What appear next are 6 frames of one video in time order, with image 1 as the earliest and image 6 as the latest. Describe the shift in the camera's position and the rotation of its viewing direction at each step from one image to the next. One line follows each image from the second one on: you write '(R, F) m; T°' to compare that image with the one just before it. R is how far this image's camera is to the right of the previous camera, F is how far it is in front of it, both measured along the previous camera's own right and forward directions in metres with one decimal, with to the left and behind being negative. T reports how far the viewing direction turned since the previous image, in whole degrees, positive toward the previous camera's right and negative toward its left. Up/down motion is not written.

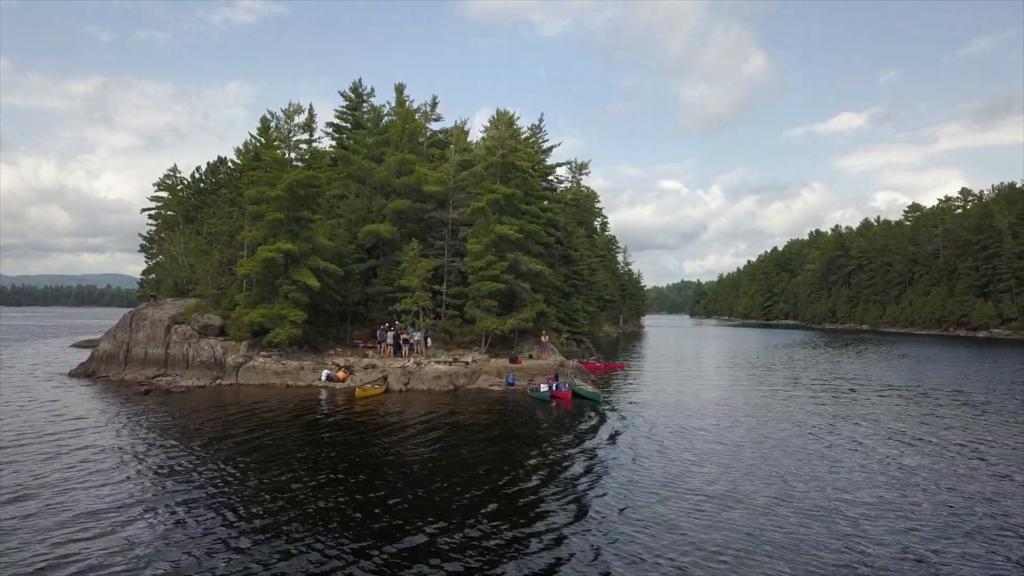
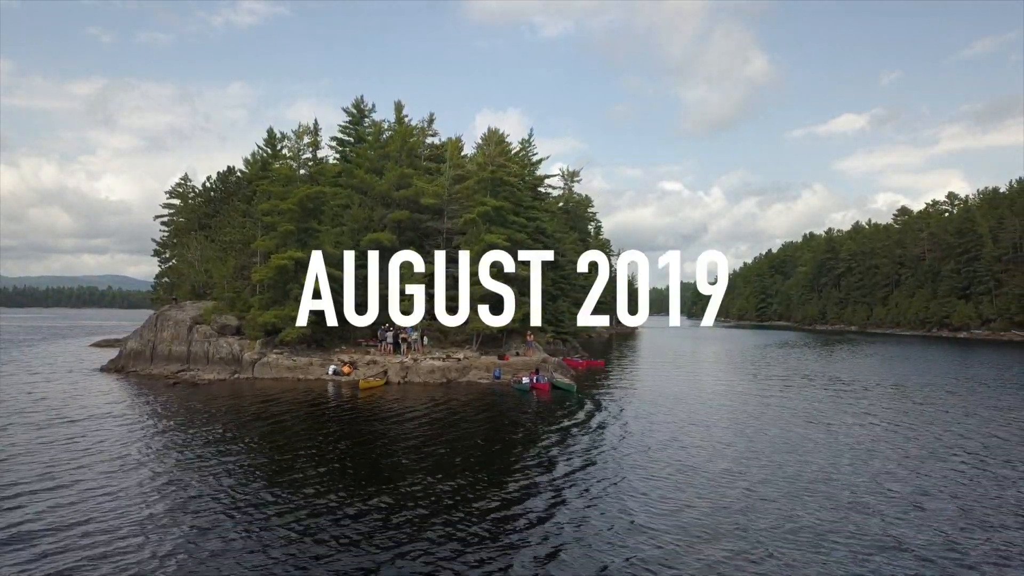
(+0.4, -1.7) m; 0°
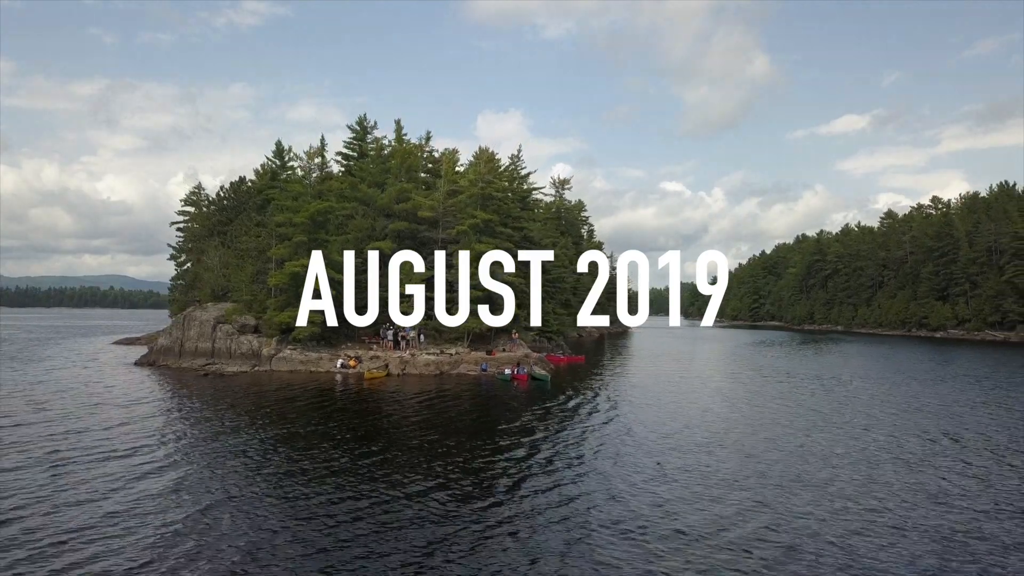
(+0.5, -2.3) m; 0°
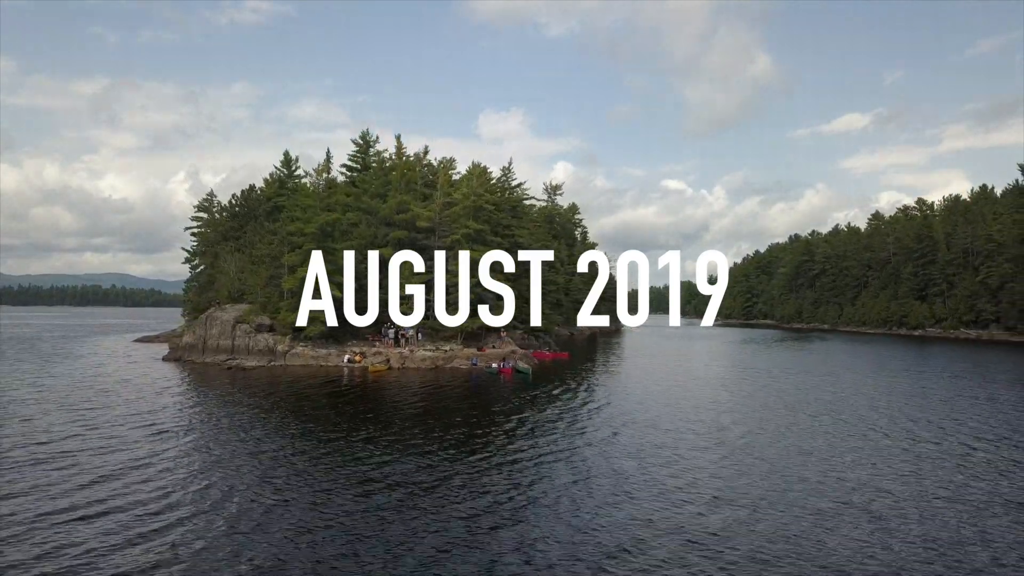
(+0.5, -2.3) m; 0°
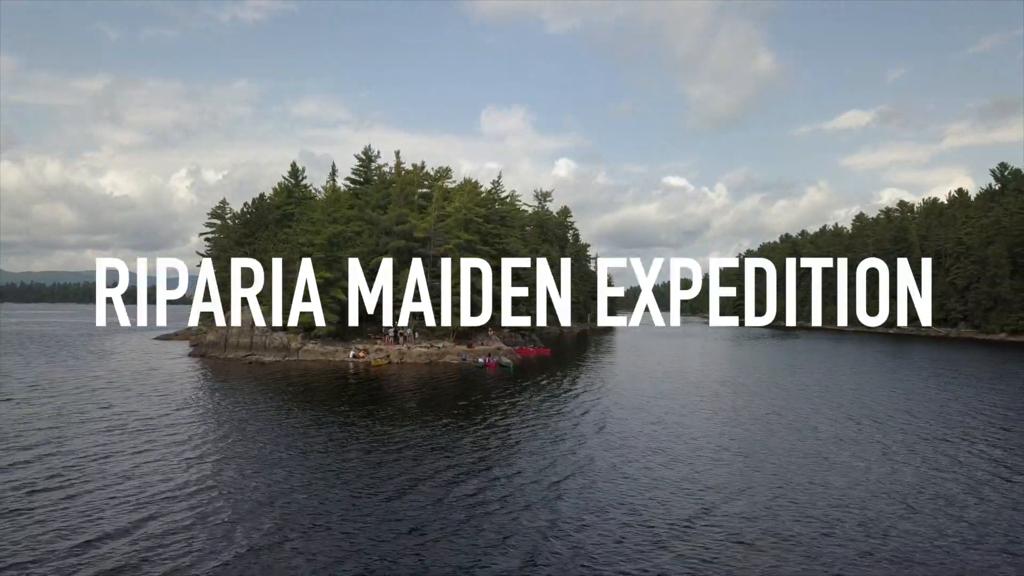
(+0.7, -2.9) m; 0°
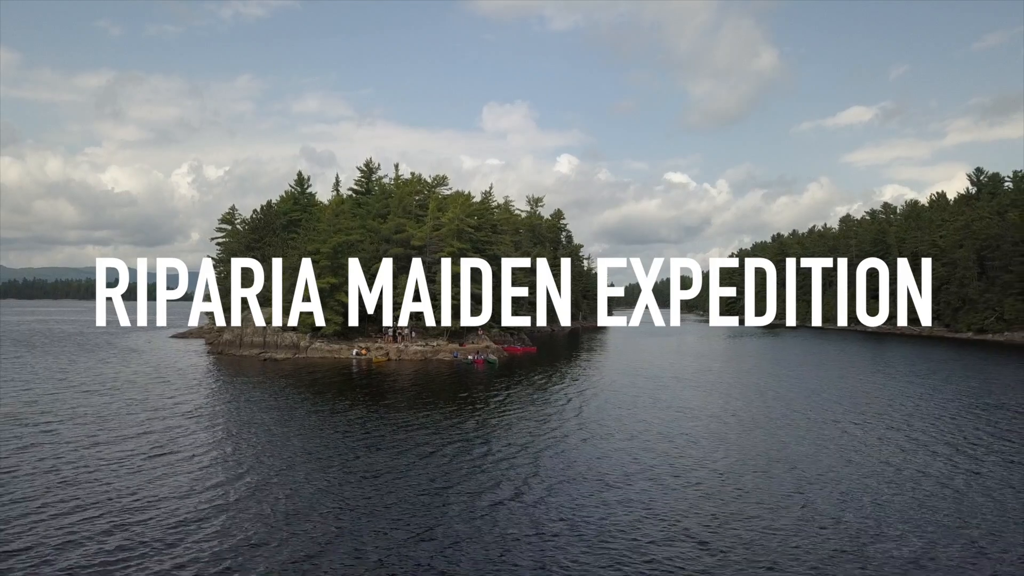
(+0.7, -2.6) m; 0°
